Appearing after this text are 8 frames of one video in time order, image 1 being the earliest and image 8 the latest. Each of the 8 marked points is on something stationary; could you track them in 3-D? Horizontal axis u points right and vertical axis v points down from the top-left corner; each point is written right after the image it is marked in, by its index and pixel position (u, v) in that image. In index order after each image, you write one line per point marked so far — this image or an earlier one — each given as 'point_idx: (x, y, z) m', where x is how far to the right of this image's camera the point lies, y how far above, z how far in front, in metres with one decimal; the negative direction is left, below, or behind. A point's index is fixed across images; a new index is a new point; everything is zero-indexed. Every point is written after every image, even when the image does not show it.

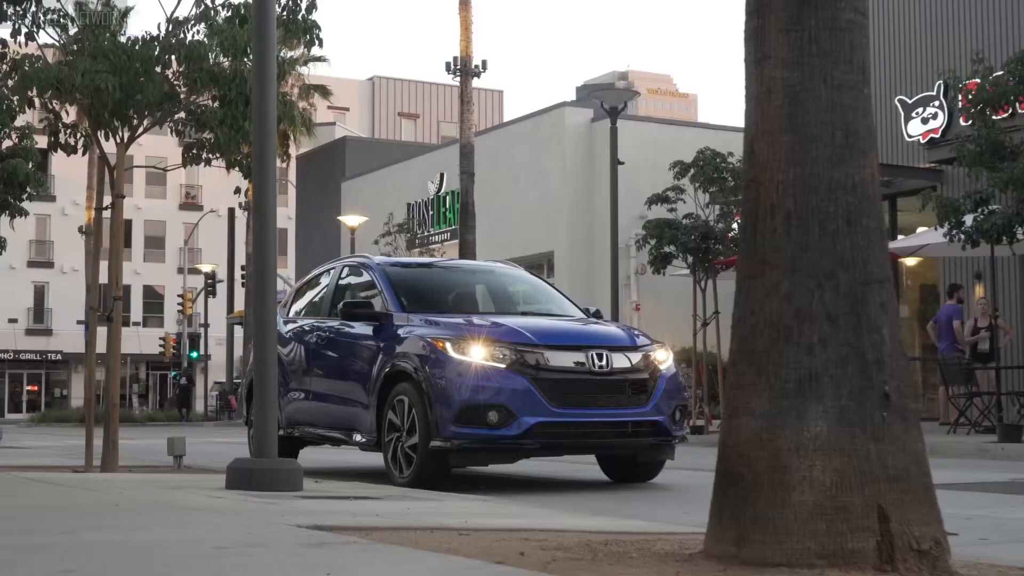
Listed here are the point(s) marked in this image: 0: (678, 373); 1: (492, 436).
0: (+1.3, -0.7, +10.8) m
1: (-0.1, -1.1, +10.0) m
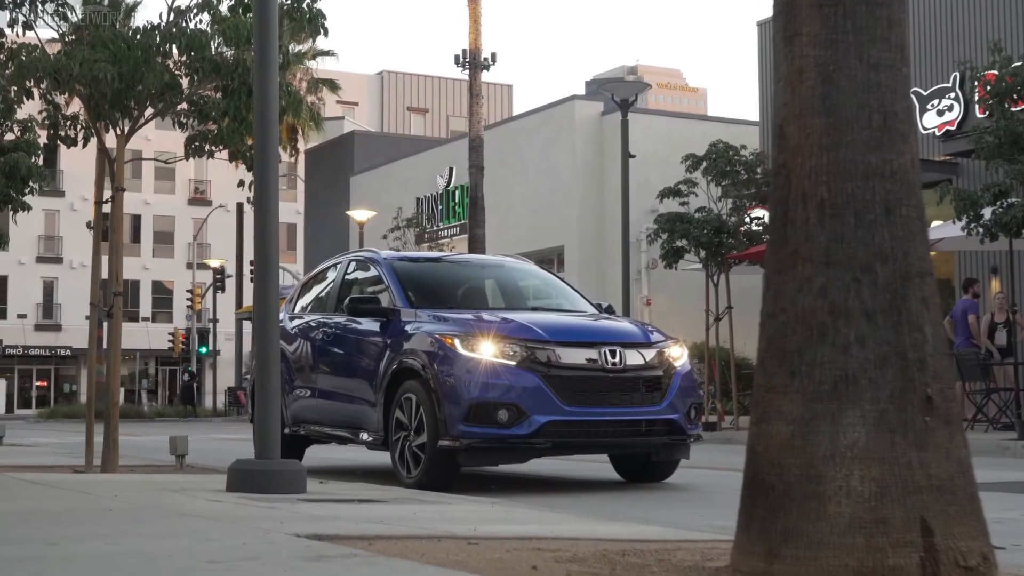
0: (+1.4, -0.6, +10.6) m
1: (-0.1, -1.0, +9.7) m
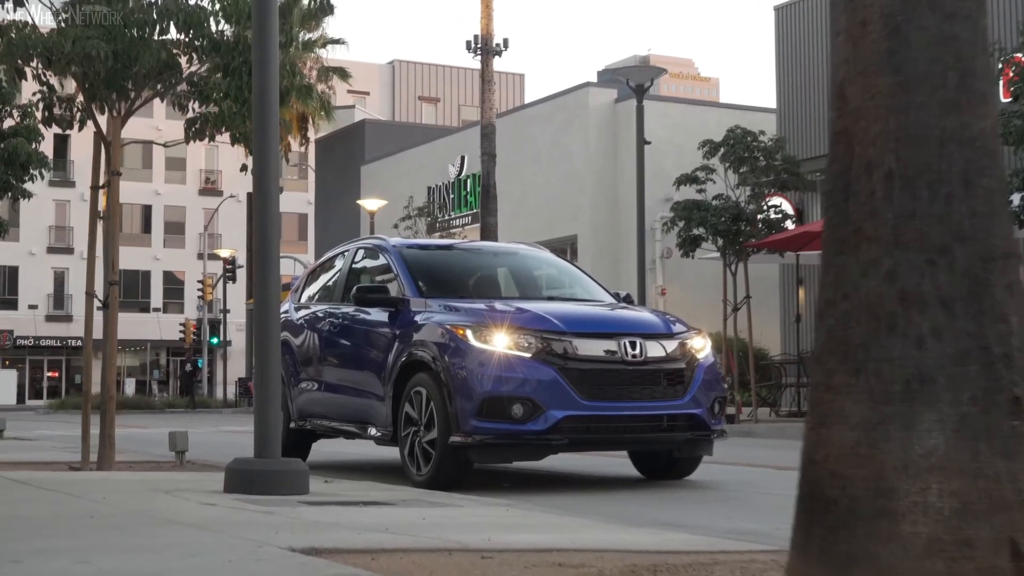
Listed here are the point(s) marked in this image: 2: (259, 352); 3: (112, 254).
0: (+1.5, -0.5, +10.1) m
1: (0.0, -0.9, +9.3) m
2: (-1.5, -0.4, +8.3) m
3: (-2.8, +0.2, +10.0) m
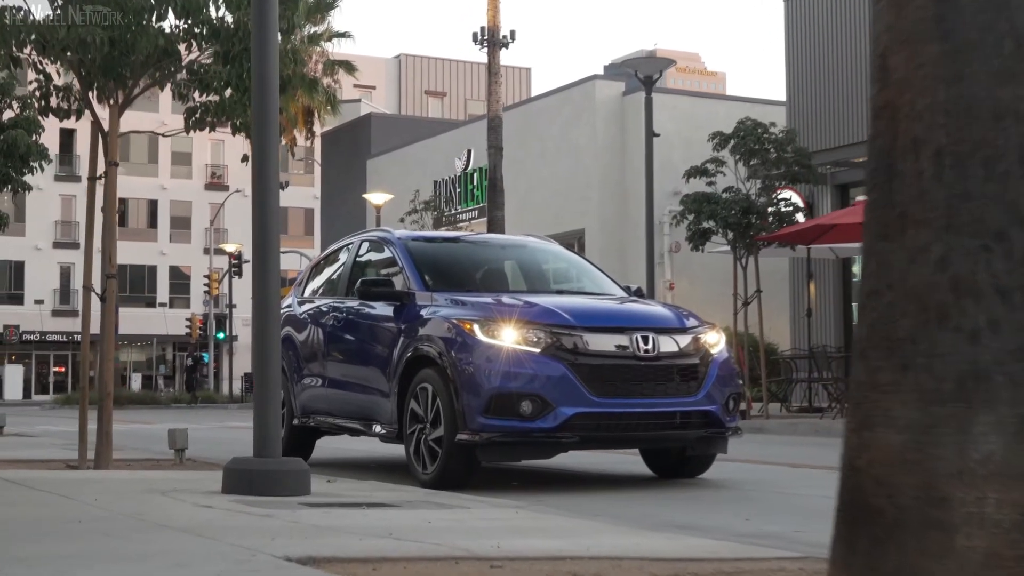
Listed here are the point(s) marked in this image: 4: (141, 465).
0: (+1.5, -0.5, +9.8) m
1: (+0.1, -0.9, +9.0) m
2: (-1.5, -0.4, +8.1) m
3: (-2.8, +0.3, +9.7) m
4: (-2.7, -1.3, +10.1) m
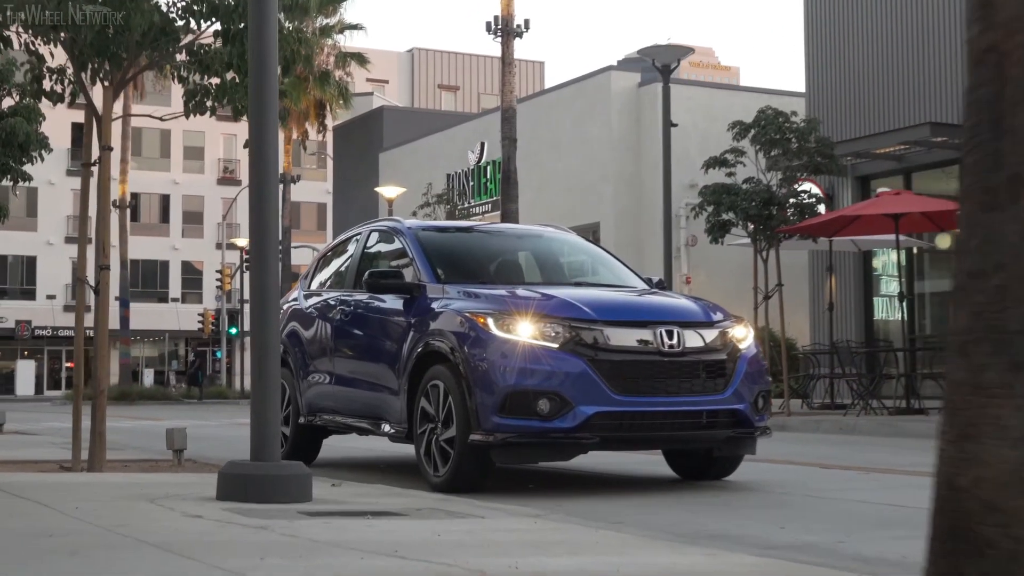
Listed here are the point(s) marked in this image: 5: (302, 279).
0: (+1.6, -0.4, +9.2) m
1: (+0.2, -0.9, +8.5) m
2: (-1.4, -0.3, +7.6) m
3: (-2.7, +0.3, +9.2) m
4: (-2.6, -1.2, +9.7) m
5: (-1.8, +0.1, +12.3) m
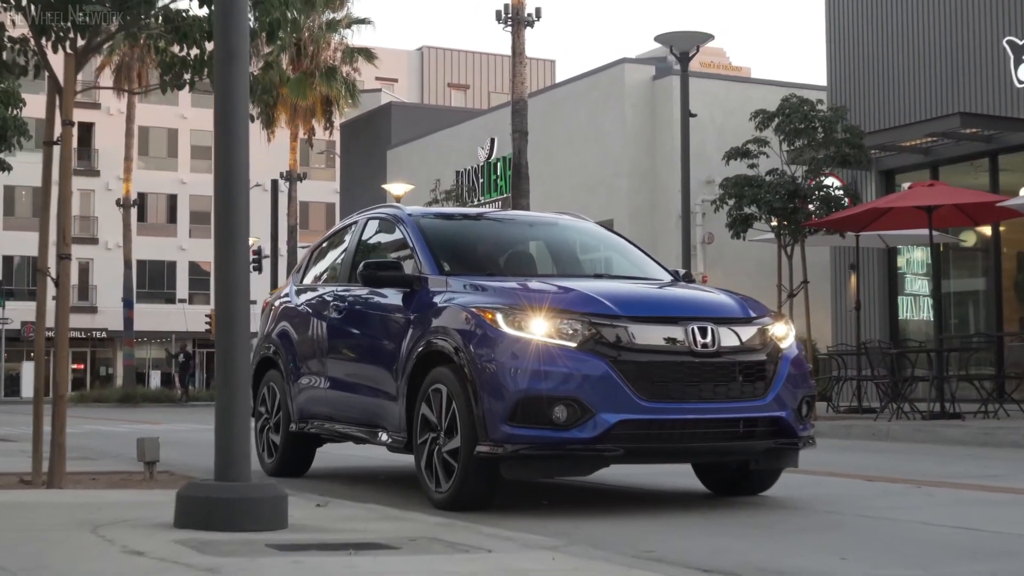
0: (+1.7, -0.4, +8.2) m
1: (+0.3, -0.8, +7.4) m
2: (-1.3, -0.3, +6.6) m
3: (-2.6, +0.4, +8.2) m
4: (-2.5, -1.2, +8.7) m
5: (-1.7, +0.1, +11.3) m
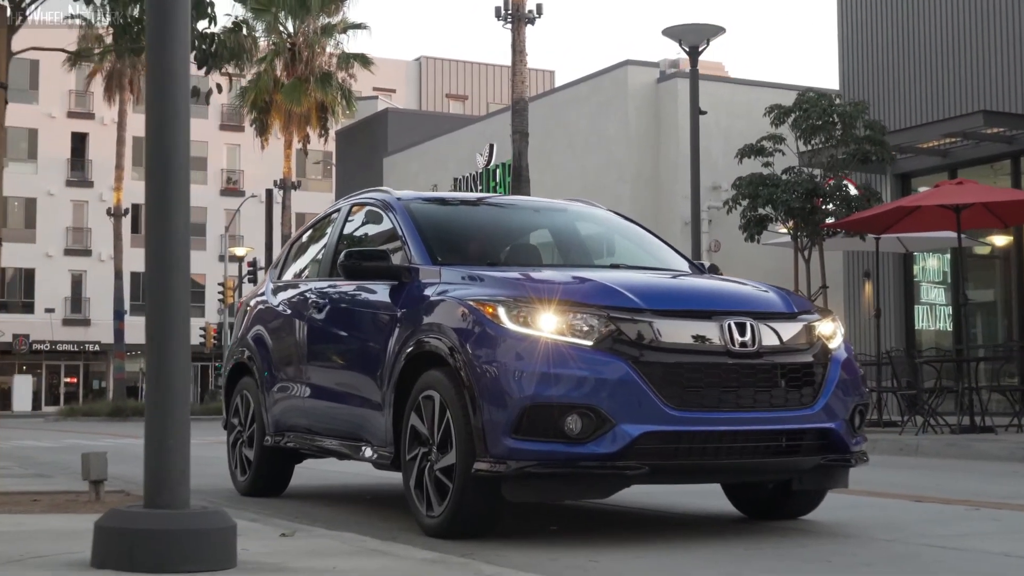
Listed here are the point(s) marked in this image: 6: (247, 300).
0: (+1.7, -0.3, +7.1) m
1: (+0.3, -0.8, +6.3) m
2: (-1.3, -0.2, +5.4) m
3: (-2.6, +0.4, +7.1) m
4: (-2.5, -1.1, +7.5) m
5: (-1.7, +0.1, +10.2) m
6: (-1.9, -0.1, +10.3) m
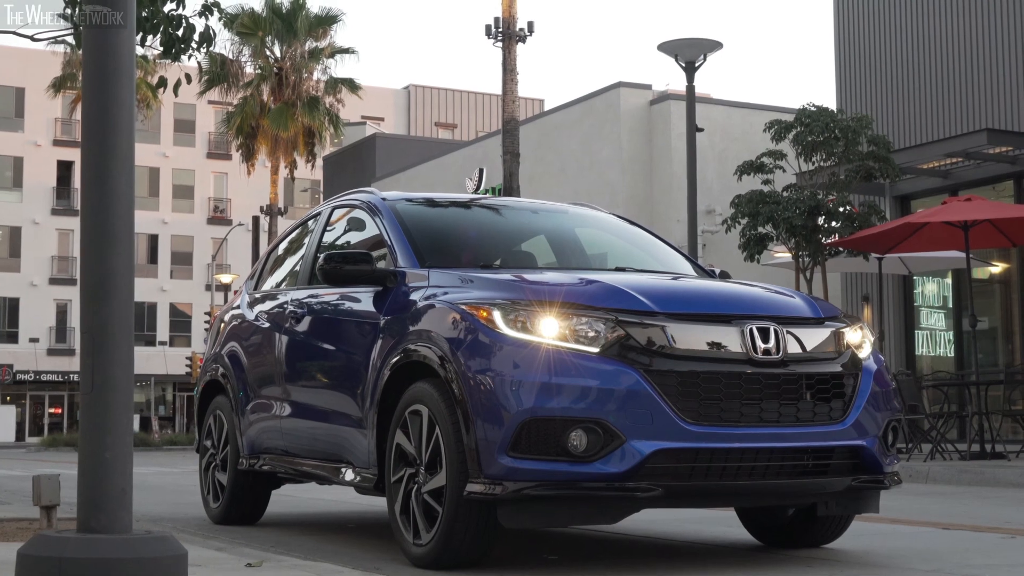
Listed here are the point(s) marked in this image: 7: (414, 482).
0: (+1.7, -0.3, +6.4) m
1: (+0.3, -0.8, +5.6) m
2: (-1.3, -0.2, +4.8) m
3: (-2.6, +0.4, +6.4) m
4: (-2.5, -1.2, +6.8) m
5: (-1.8, 0.0, +9.5) m
6: (-2.0, -0.2, +9.6) m
7: (-0.4, -0.9, +6.4) m
